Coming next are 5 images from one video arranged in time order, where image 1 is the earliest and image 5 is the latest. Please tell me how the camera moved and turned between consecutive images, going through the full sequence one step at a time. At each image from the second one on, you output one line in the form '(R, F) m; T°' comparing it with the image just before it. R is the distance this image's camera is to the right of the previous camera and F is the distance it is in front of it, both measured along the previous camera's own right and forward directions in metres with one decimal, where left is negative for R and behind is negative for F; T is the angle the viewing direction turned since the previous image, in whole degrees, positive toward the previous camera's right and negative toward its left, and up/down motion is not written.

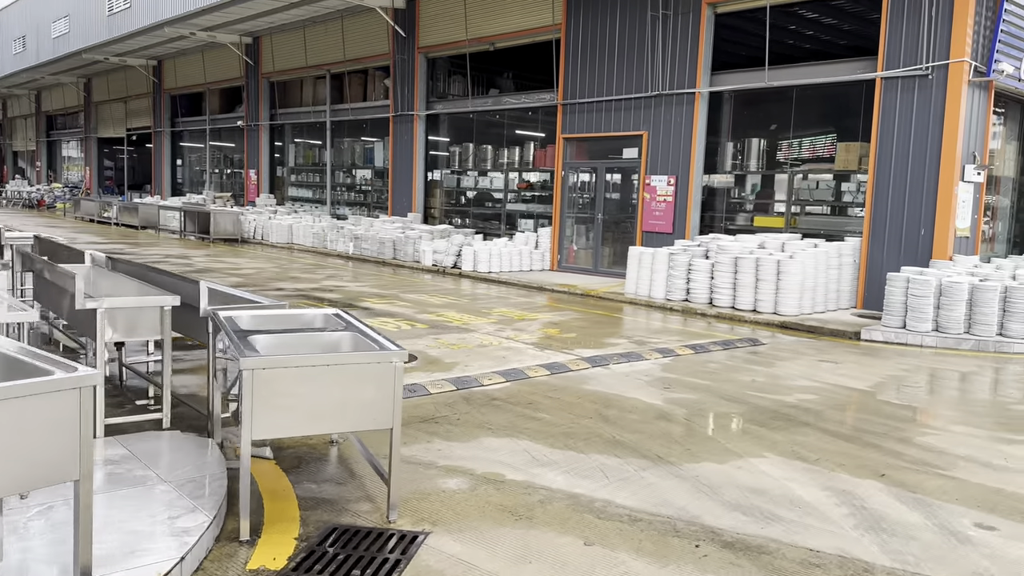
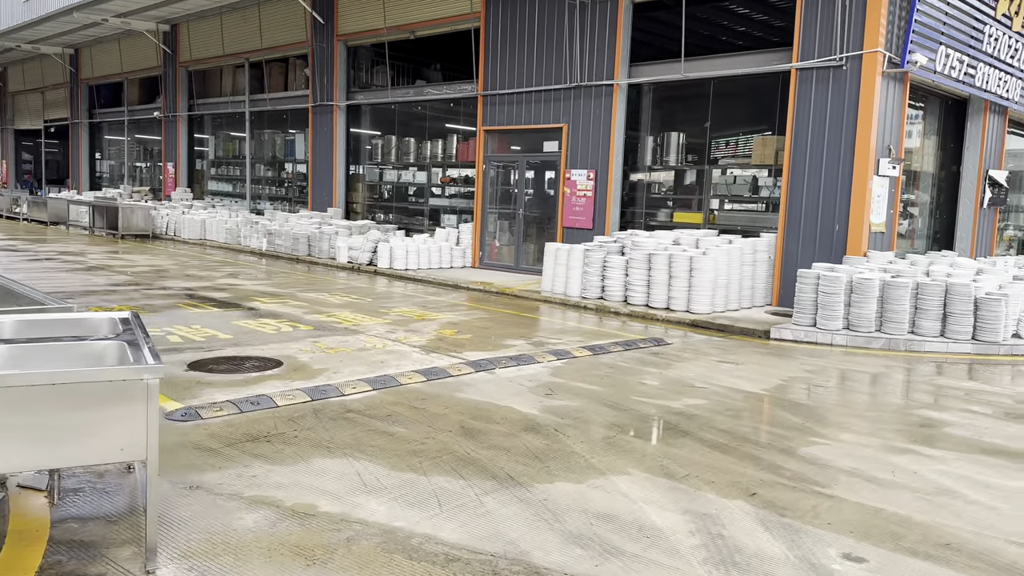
(+0.7, +0.6) m; +3°
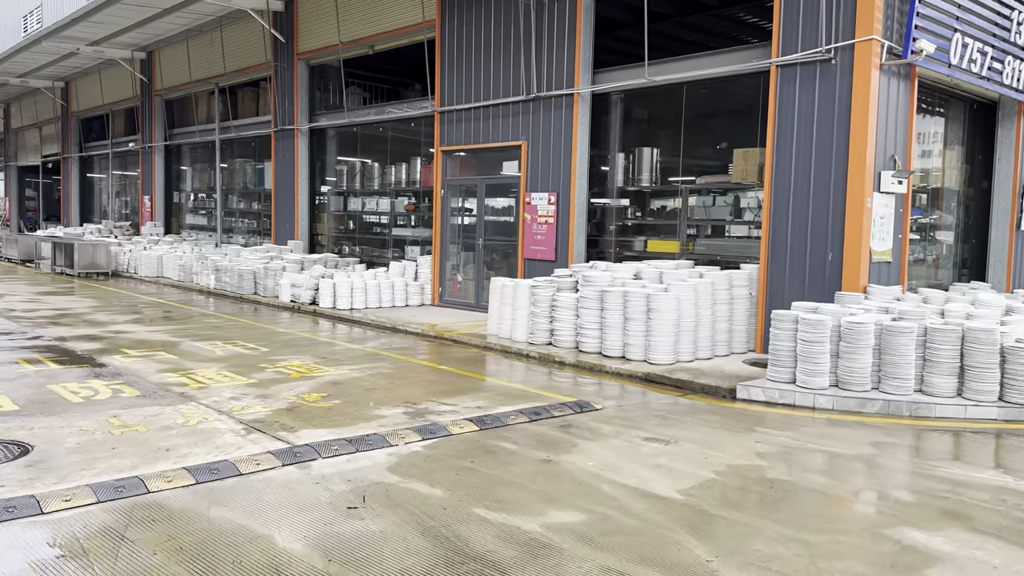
(+1.4, +2.0) m; -3°
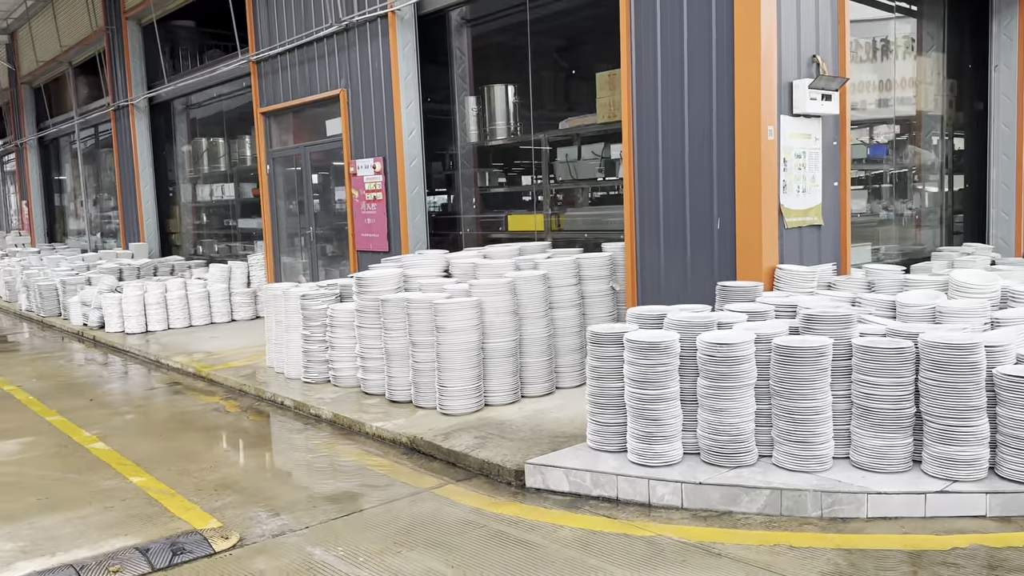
(+2.4, +3.6) m; -2°
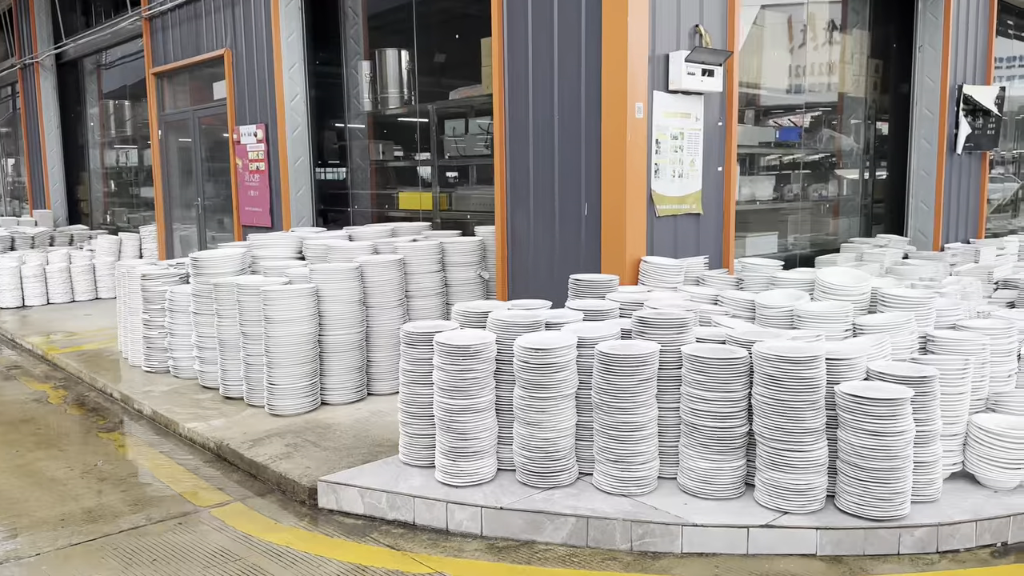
(+0.9, +0.6) m; +2°
